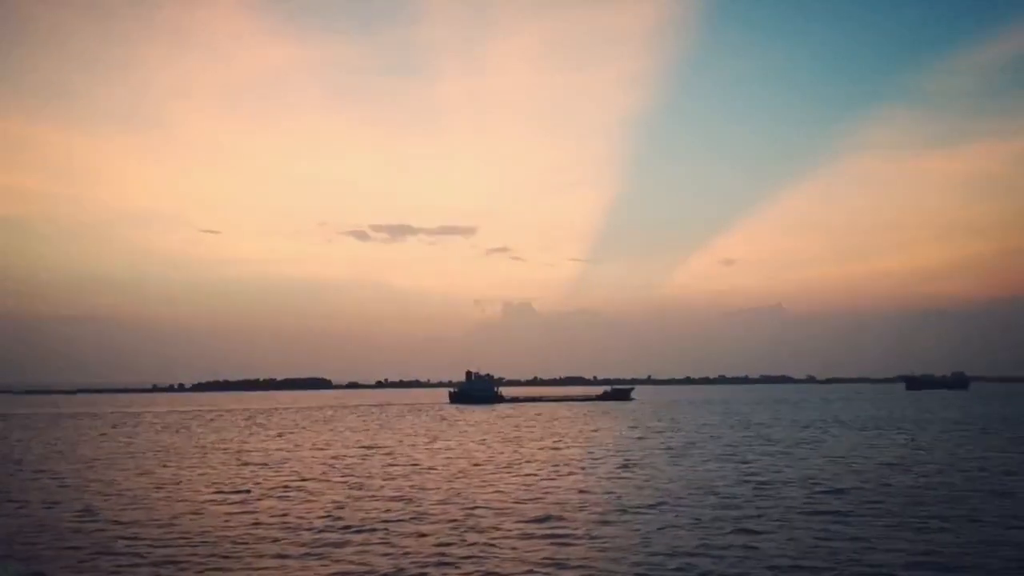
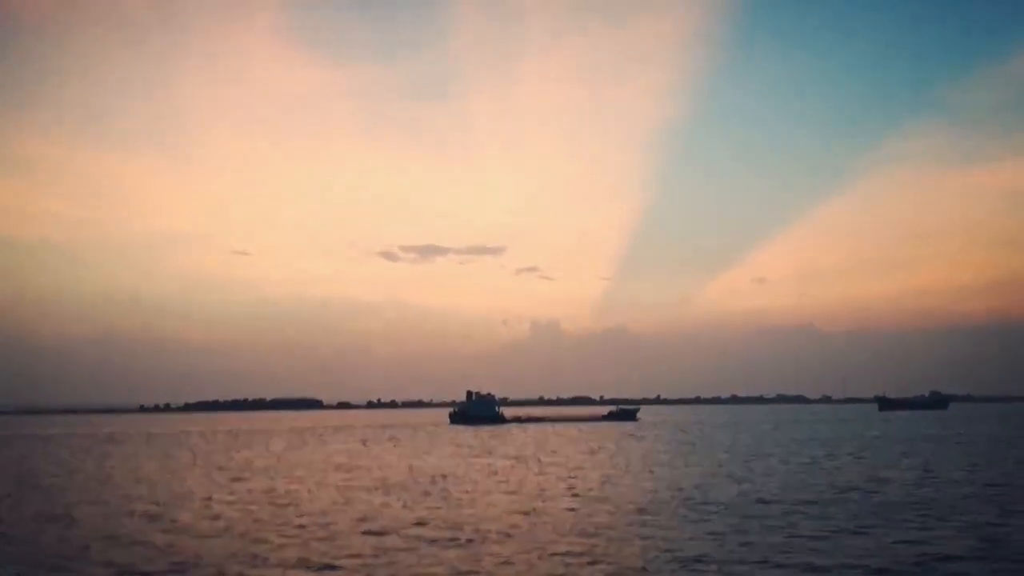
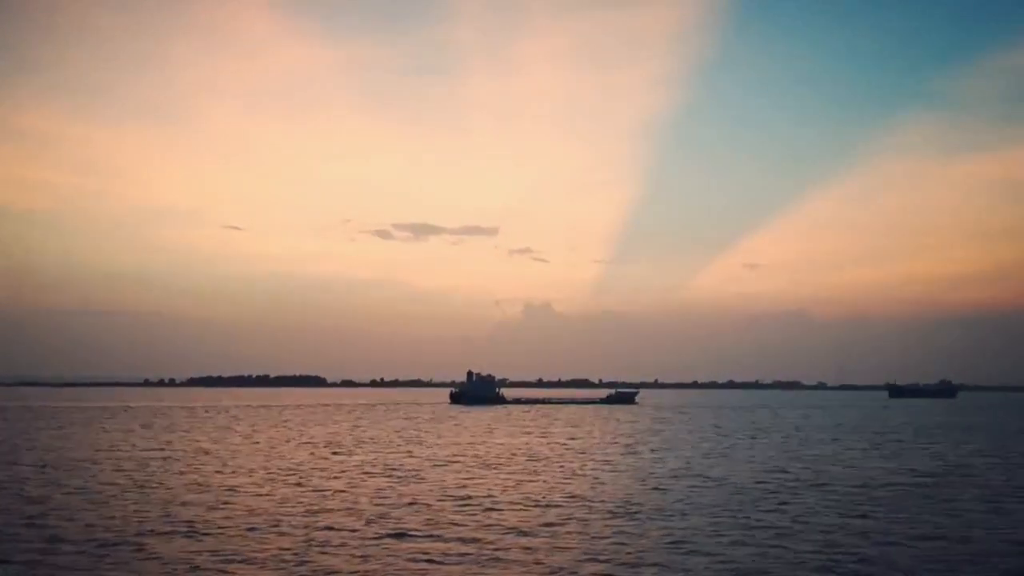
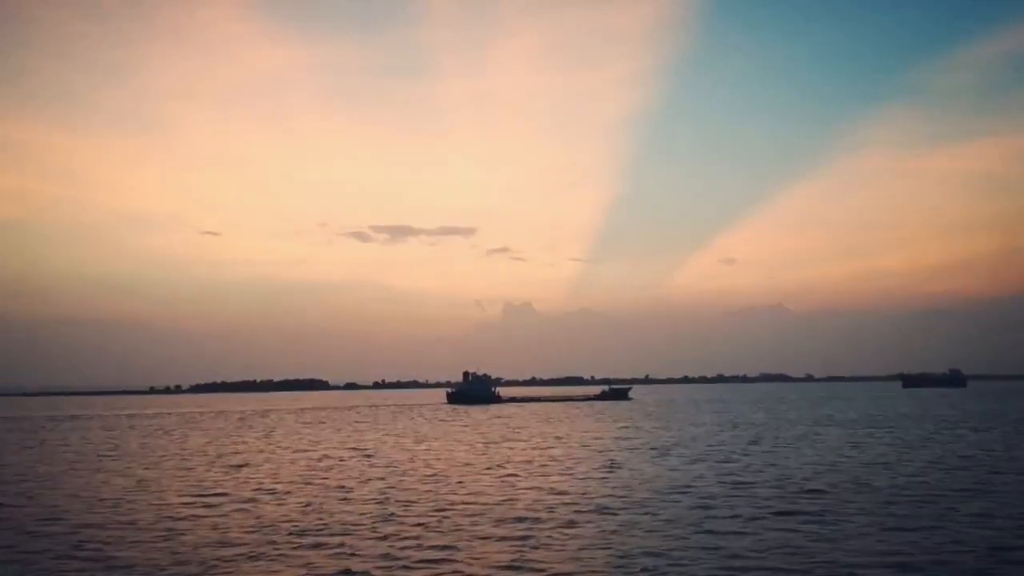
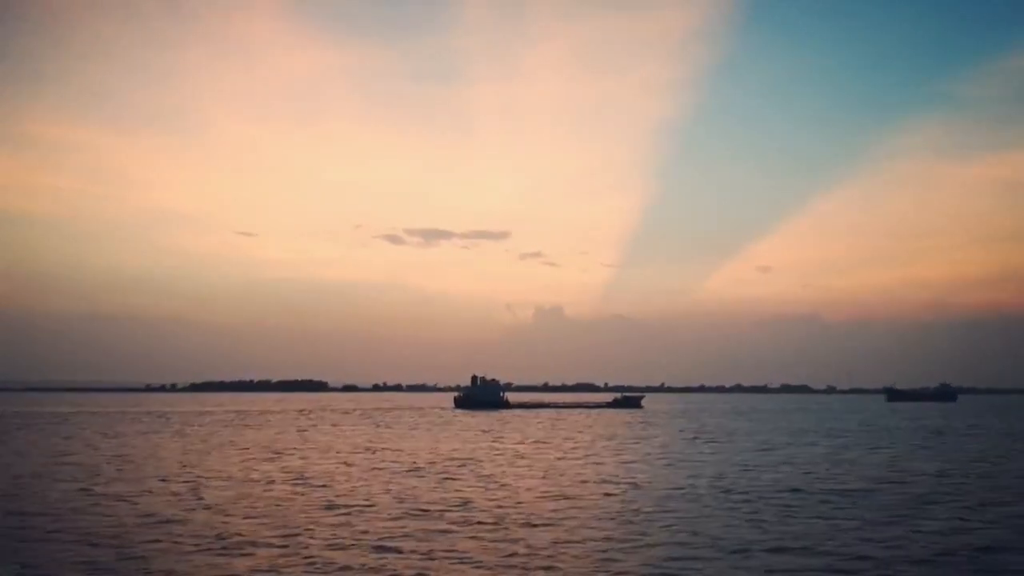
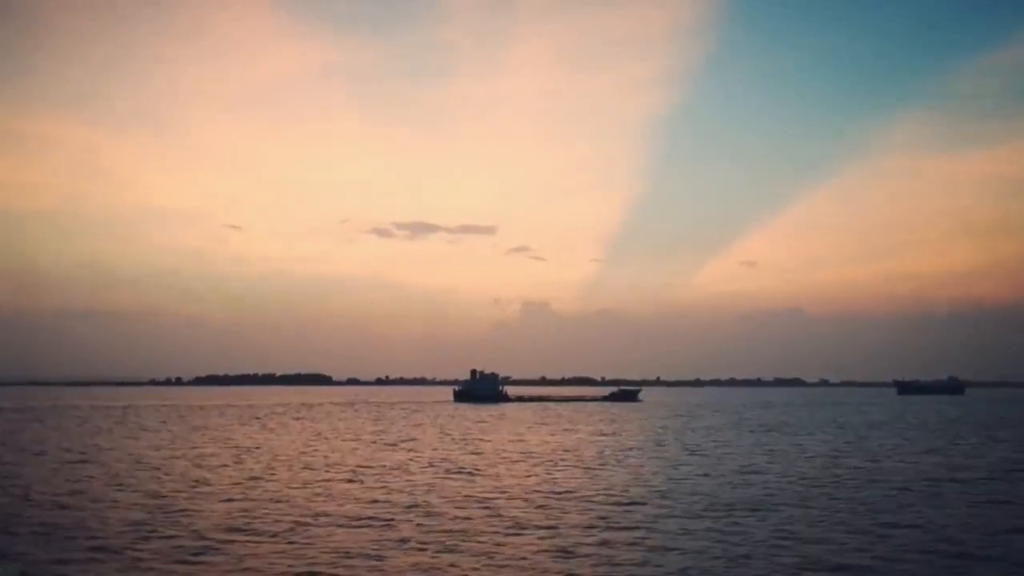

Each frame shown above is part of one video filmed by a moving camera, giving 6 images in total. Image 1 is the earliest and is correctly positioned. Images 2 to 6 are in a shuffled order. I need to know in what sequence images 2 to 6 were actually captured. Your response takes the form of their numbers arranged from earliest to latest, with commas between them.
4, 6, 3, 5, 2
